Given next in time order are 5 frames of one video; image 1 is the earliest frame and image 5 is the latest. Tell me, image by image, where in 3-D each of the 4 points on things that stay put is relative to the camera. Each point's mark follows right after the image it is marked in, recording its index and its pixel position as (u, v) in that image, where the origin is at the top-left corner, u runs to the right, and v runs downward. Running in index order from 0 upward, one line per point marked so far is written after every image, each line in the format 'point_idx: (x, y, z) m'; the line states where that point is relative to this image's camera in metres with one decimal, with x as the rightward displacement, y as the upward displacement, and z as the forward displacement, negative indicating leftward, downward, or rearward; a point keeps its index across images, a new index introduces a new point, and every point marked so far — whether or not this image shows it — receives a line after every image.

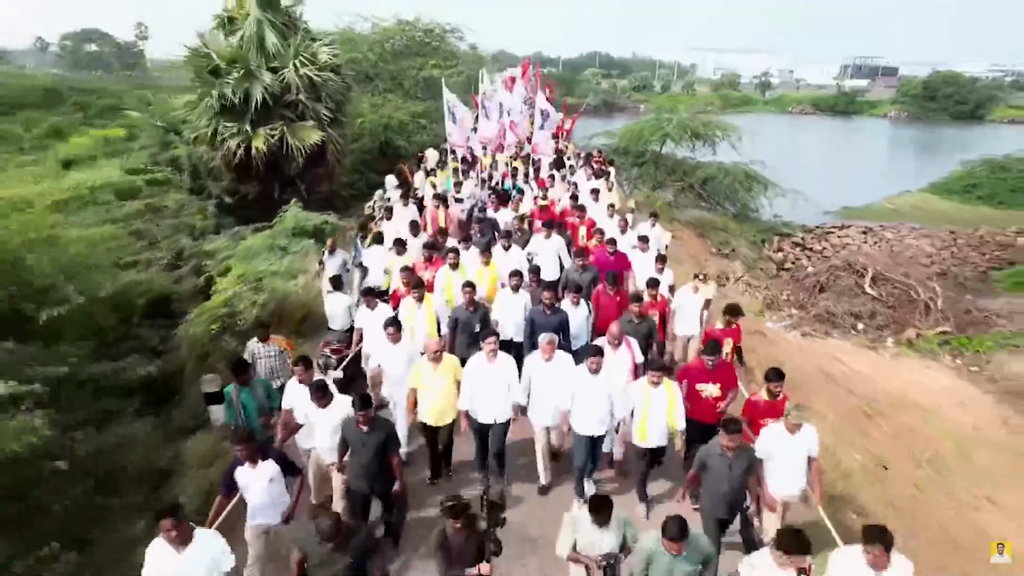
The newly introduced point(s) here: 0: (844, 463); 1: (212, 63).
0: (+5.7, -3.0, +10.4) m
1: (-6.5, +4.8, +13.3) m
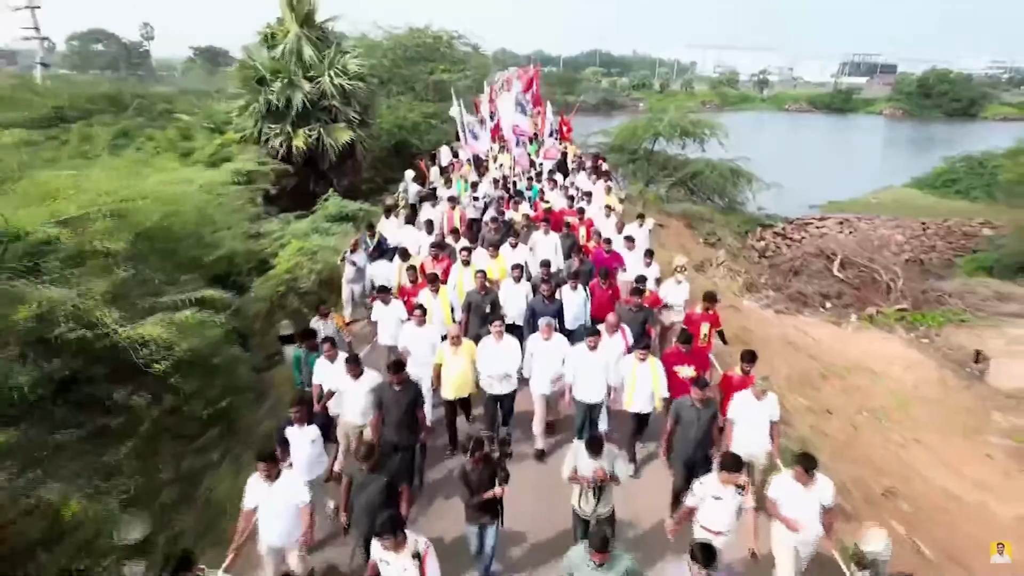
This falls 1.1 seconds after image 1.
0: (+5.8, -2.4, +12.6) m
1: (-6.4, +5.4, +15.4) m
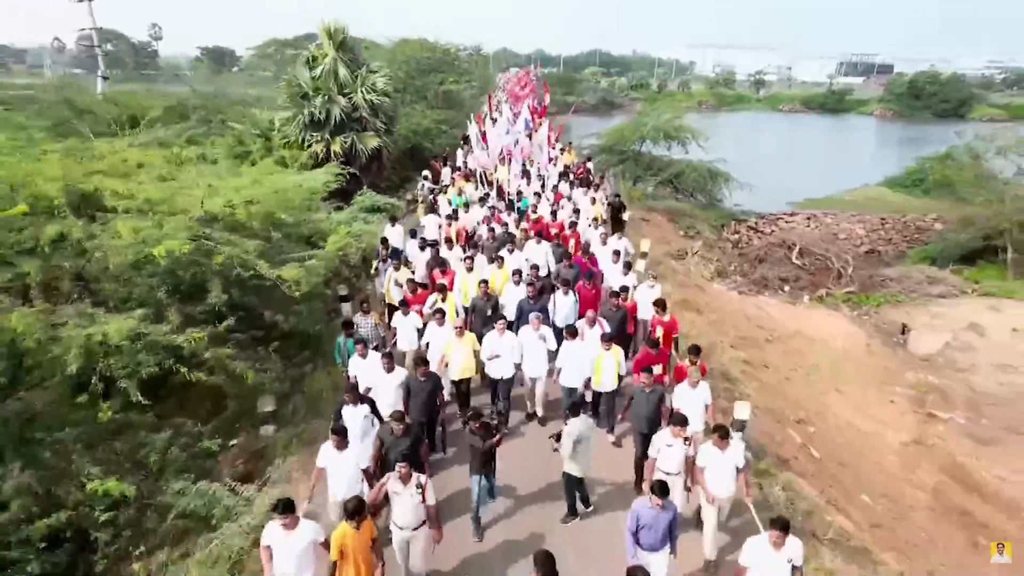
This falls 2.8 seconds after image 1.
0: (+5.8, -1.9, +15.8) m
1: (-6.4, +6.0, +18.6) m
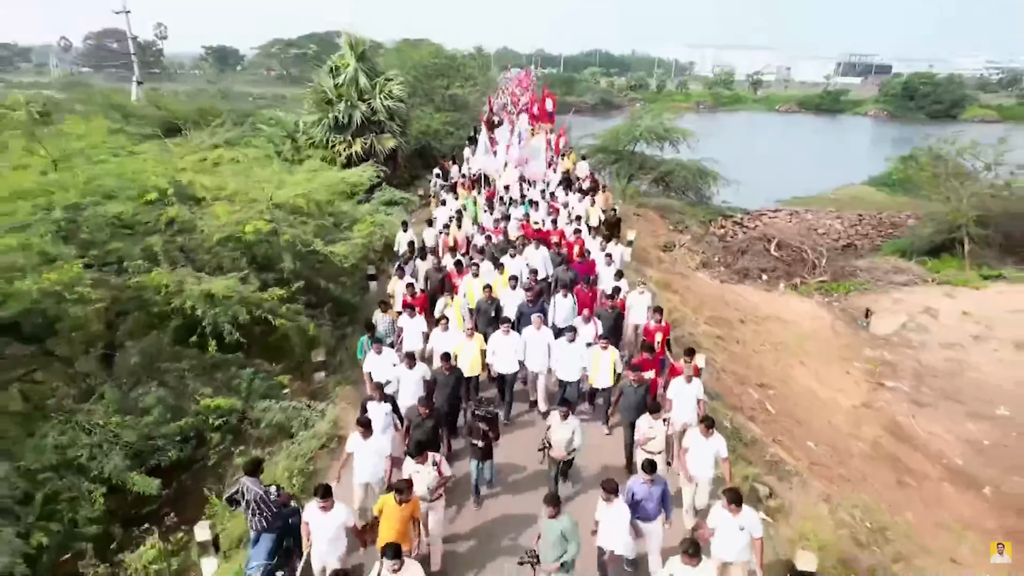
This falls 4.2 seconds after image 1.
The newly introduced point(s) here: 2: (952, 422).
0: (+5.9, -1.4, +18.0) m
1: (-6.3, +6.5, +20.8) m
2: (+11.5, -3.5, +16.0) m
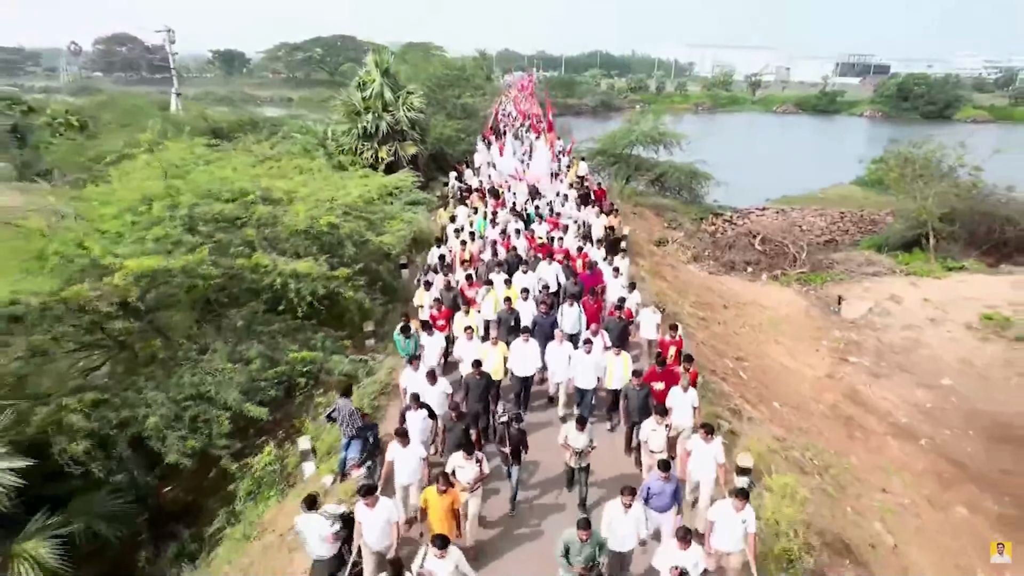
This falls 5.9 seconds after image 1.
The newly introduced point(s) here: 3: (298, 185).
0: (+6.2, -1.0, +20.5) m
1: (-6.0, +6.8, +23.4) m
2: (+11.9, -3.1, +18.6) m
3: (-5.0, +2.5, +14.2) m
